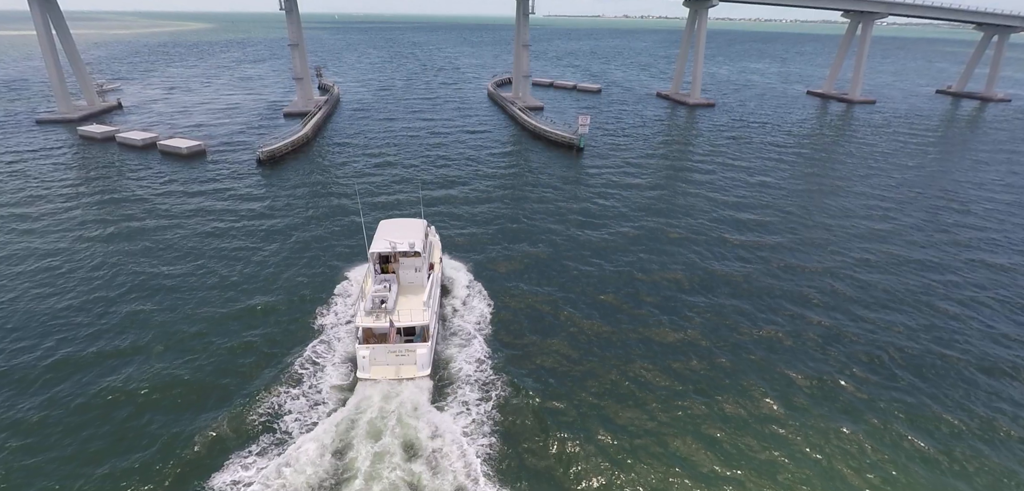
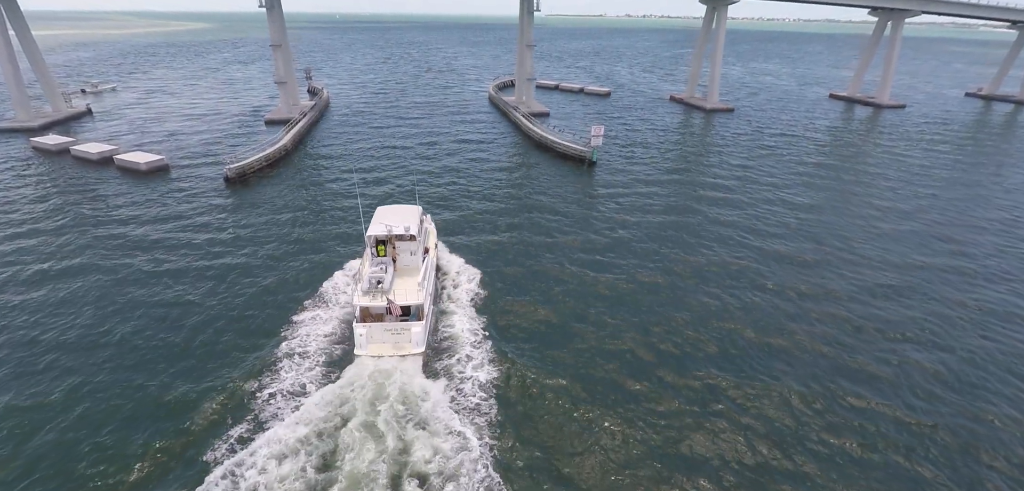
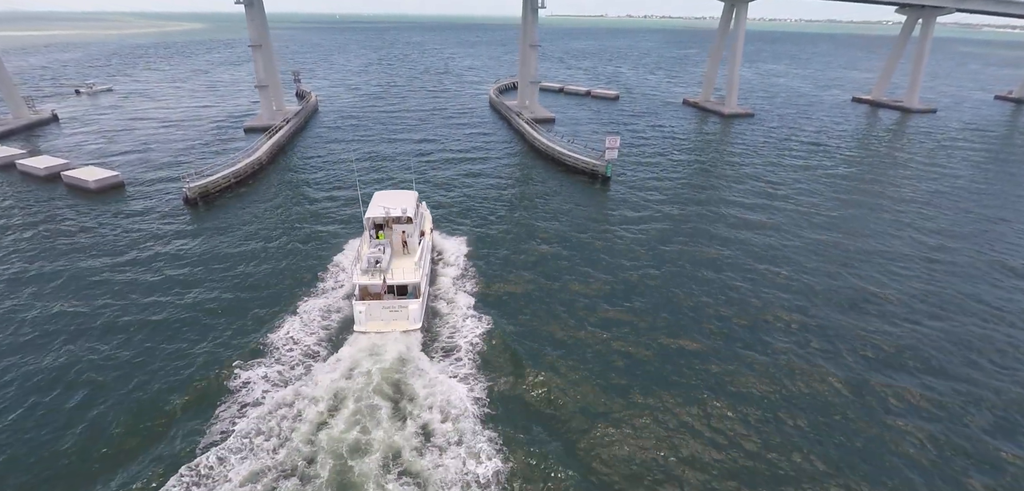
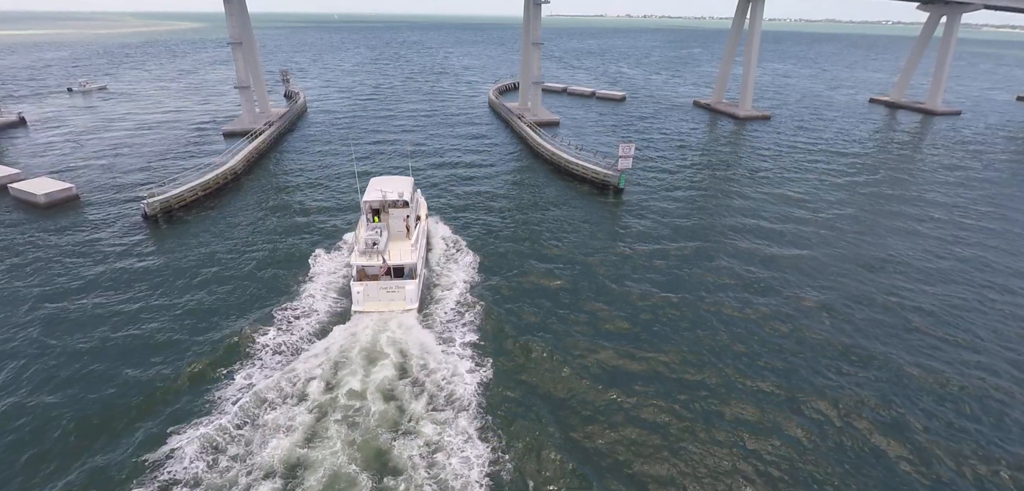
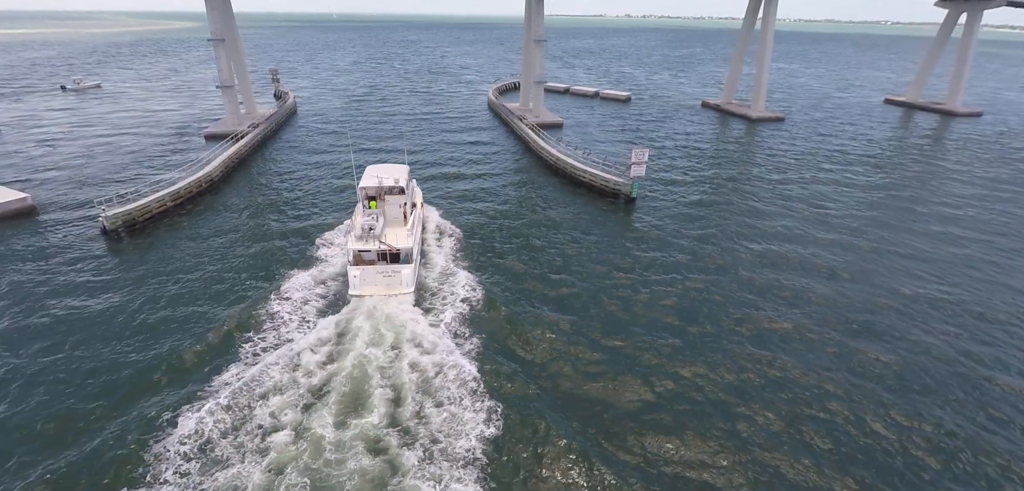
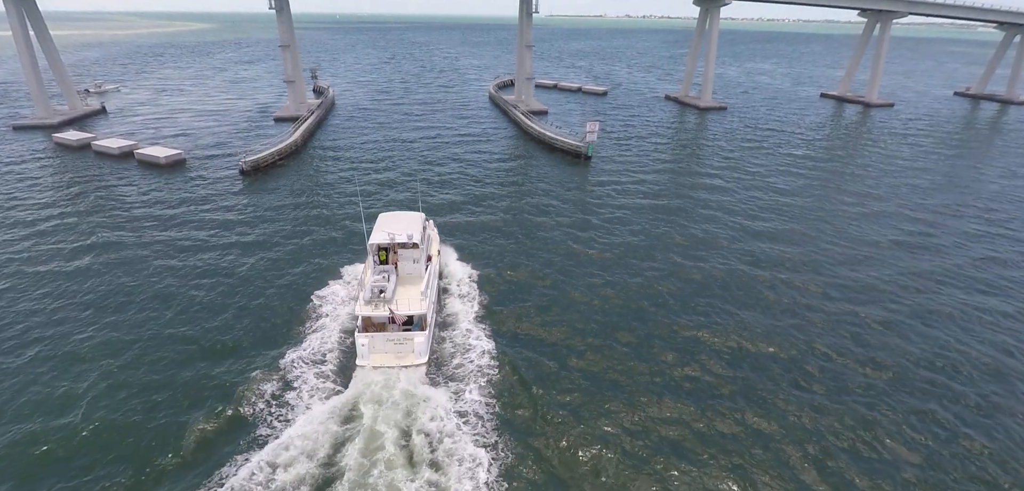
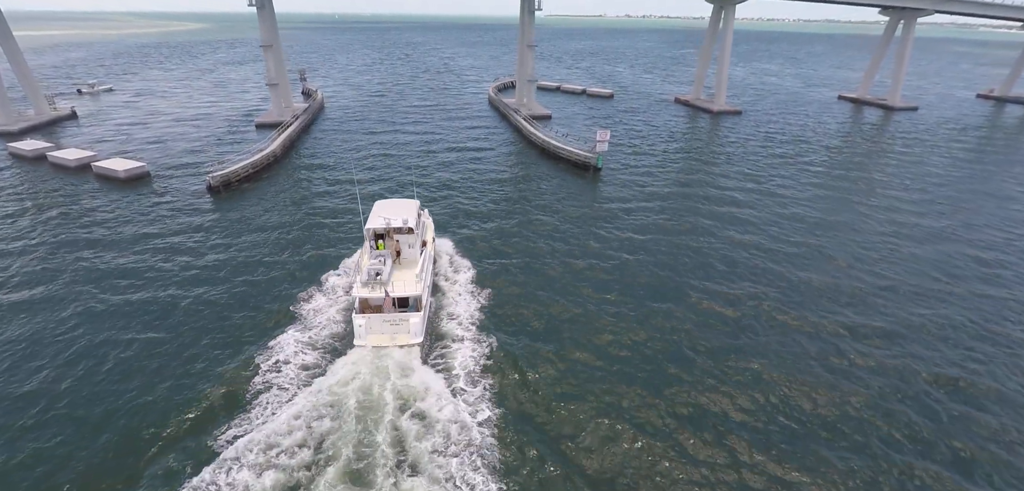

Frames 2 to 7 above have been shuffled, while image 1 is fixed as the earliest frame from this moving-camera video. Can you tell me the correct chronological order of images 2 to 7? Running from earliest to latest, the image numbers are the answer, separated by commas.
6, 2, 7, 3, 4, 5
